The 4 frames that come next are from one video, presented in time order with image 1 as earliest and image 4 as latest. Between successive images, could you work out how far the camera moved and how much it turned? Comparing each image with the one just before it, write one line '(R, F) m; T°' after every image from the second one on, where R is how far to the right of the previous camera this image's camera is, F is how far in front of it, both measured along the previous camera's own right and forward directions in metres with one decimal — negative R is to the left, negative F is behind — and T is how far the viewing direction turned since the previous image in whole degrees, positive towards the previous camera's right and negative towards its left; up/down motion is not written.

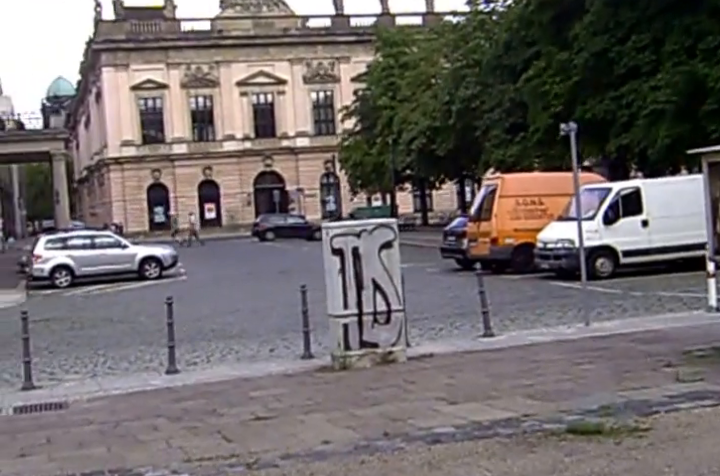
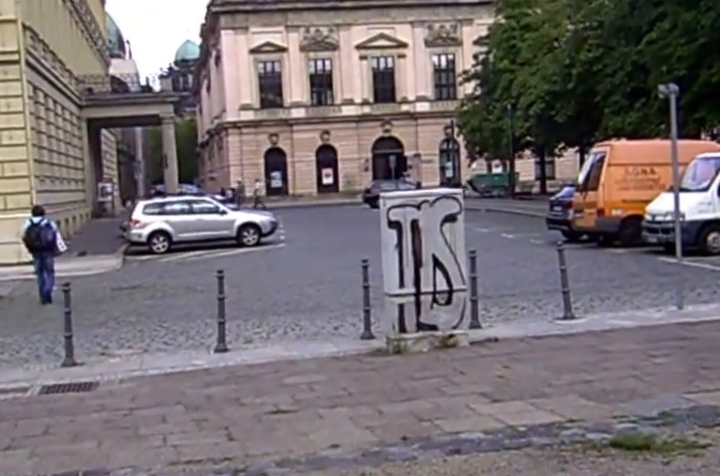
(+0.7, +1.1) m; -7°
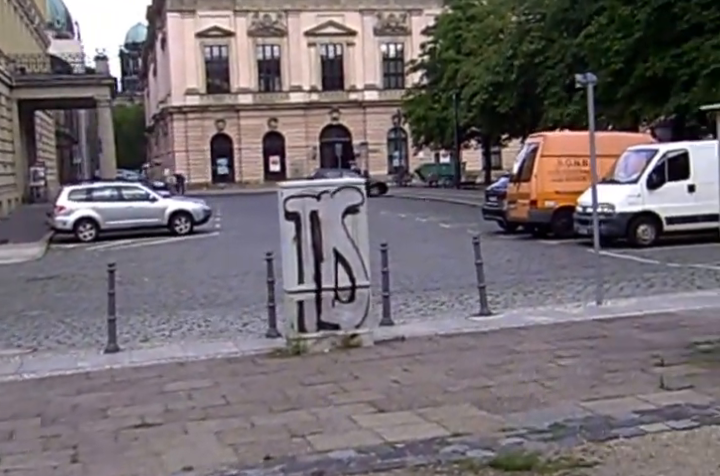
(+0.5, +0.7) m; +3°
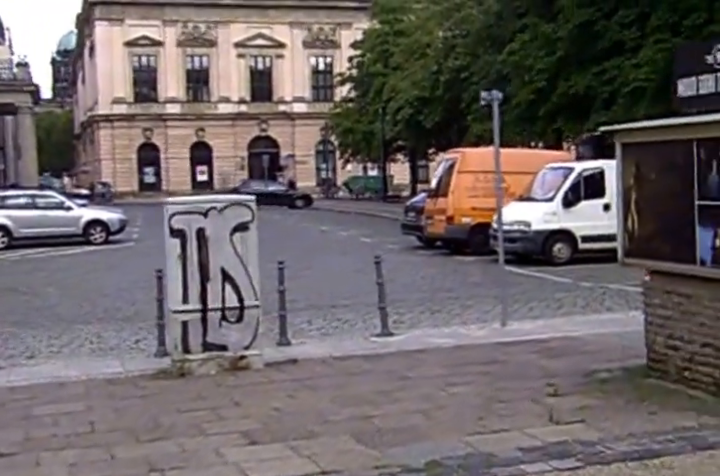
(+0.4, +0.4) m; +4°
